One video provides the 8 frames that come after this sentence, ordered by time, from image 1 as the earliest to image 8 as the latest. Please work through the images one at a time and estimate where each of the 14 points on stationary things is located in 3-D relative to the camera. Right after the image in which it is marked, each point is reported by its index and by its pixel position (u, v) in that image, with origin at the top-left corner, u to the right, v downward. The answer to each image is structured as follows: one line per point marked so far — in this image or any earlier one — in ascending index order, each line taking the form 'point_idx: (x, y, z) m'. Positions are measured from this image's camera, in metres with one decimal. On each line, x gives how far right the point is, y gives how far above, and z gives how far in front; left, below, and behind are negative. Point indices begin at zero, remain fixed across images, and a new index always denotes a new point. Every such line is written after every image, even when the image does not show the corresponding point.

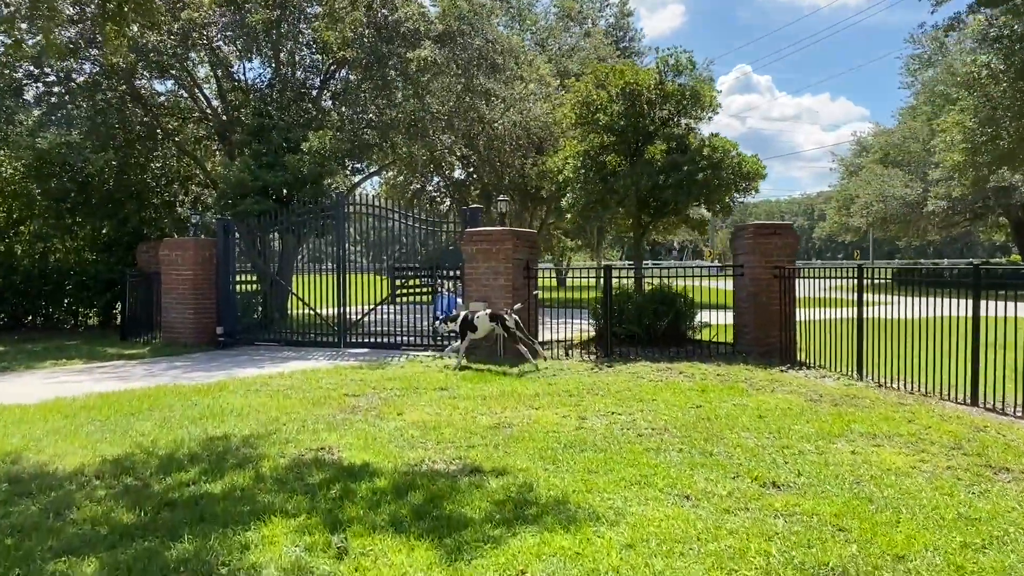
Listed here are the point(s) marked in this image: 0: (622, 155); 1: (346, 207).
0: (+1.5, +1.8, +12.4) m
1: (-2.4, +1.2, +13.2) m
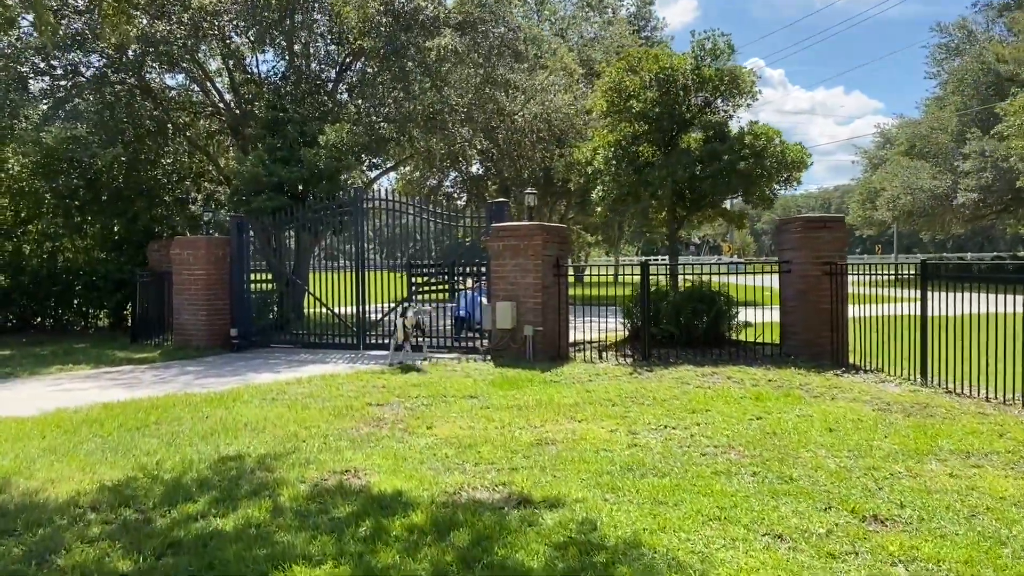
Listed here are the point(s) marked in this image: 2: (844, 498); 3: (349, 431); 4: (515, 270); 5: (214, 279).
0: (+1.9, +1.8, +11.7) m
1: (-2.1, +1.2, +12.6) m
2: (+1.6, -1.0, +4.4) m
3: (-1.1, -1.0, +6.4) m
4: (0.0, +0.2, +10.5) m
5: (-4.4, +0.1, +13.4) m
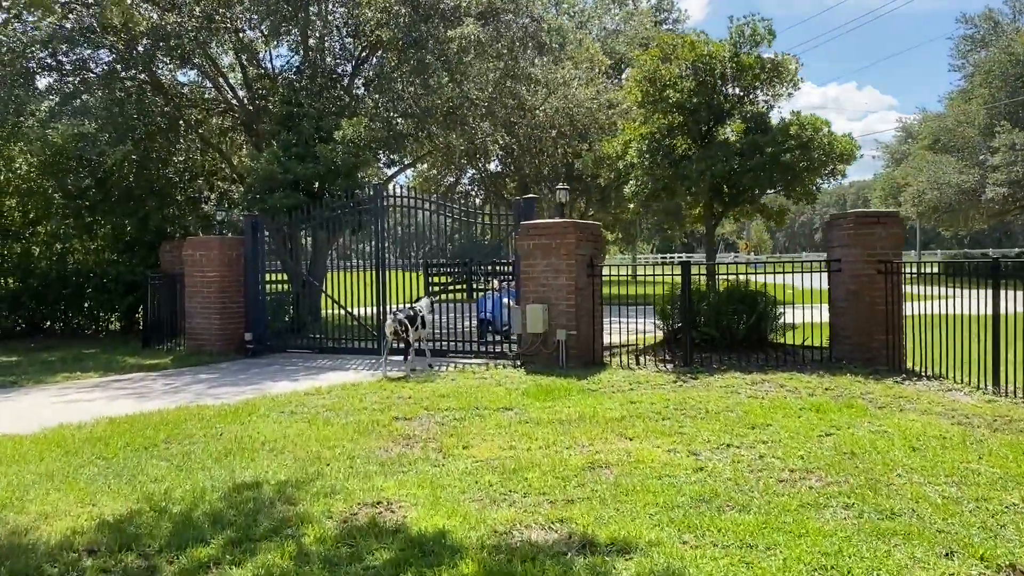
0: (+2.2, +1.8, +11.1) m
1: (-1.7, +1.1, +12.0) m
2: (+1.9, -1.0, +3.8) m
3: (-0.9, -1.0, +5.8) m
4: (+0.4, +0.2, +9.9) m
5: (-4.0, +0.1, +12.8) m
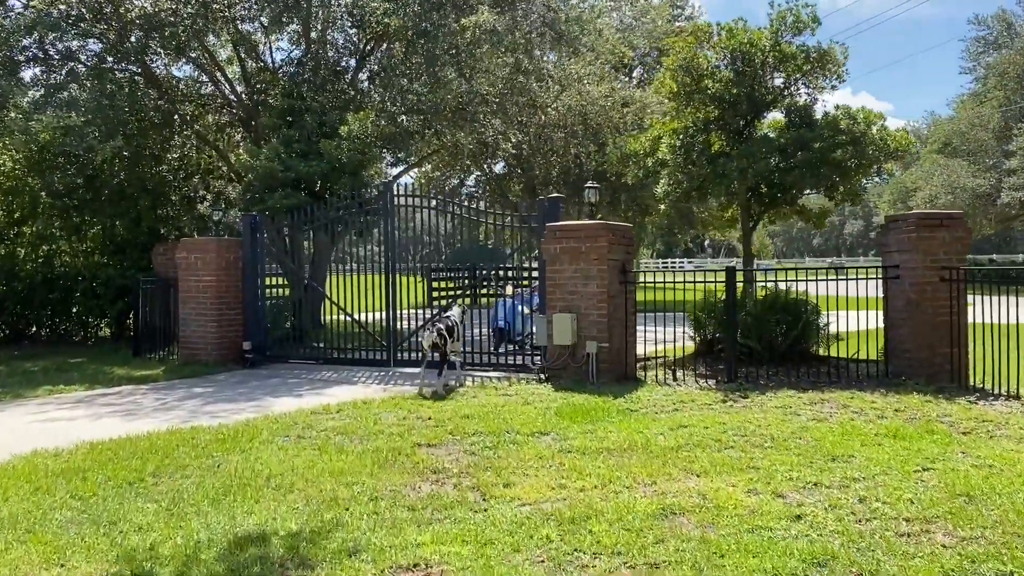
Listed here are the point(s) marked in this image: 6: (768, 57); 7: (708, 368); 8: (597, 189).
0: (+2.5, +1.7, +10.2) m
1: (-1.5, +1.1, +11.1) m
2: (+2.1, -1.1, +2.9) m
3: (-0.6, -1.1, +4.9) m
4: (+0.6, +0.1, +9.0) m
5: (-3.8, 0.0, +11.9) m
6: (+2.9, +2.6, +10.1) m
7: (+2.1, -0.9, +9.4) m
8: (+0.9, +1.0, +9.5) m
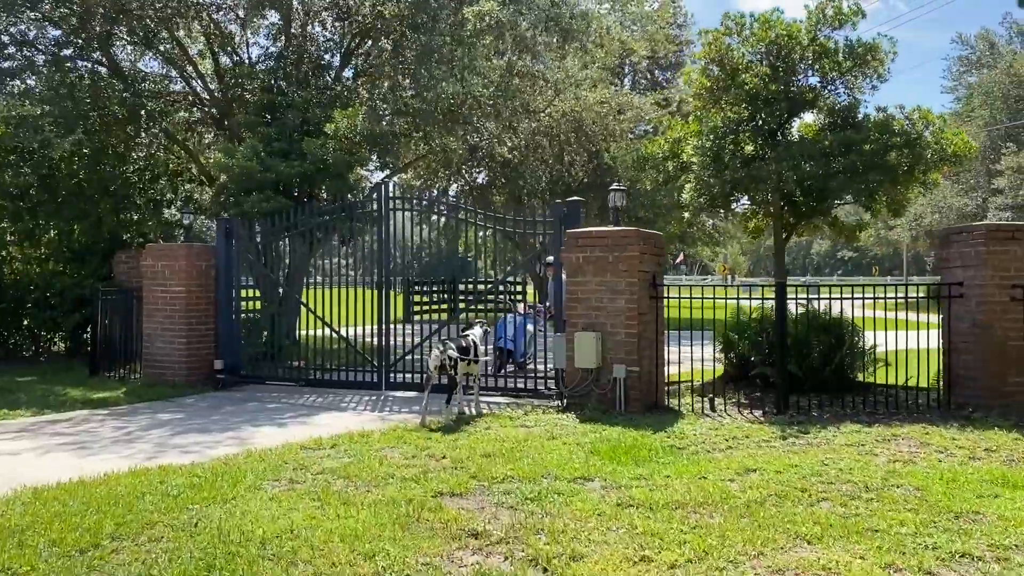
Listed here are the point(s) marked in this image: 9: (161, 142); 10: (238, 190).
0: (+2.6, +1.5, +9.3) m
1: (-1.4, +0.9, +10.0) m
2: (+2.5, -1.1, +1.9) m
3: (-0.3, -1.1, +3.8) m
4: (+0.8, 0.0, +7.9) m
5: (-3.7, -0.1, +10.7) m
6: (+3.0, +2.4, +9.2) m
7: (+2.2, -1.0, +8.4) m
8: (+1.0, +0.9, +8.5) m
9: (-5.5, +2.3, +14.3) m
10: (-3.6, +1.3, +11.8) m
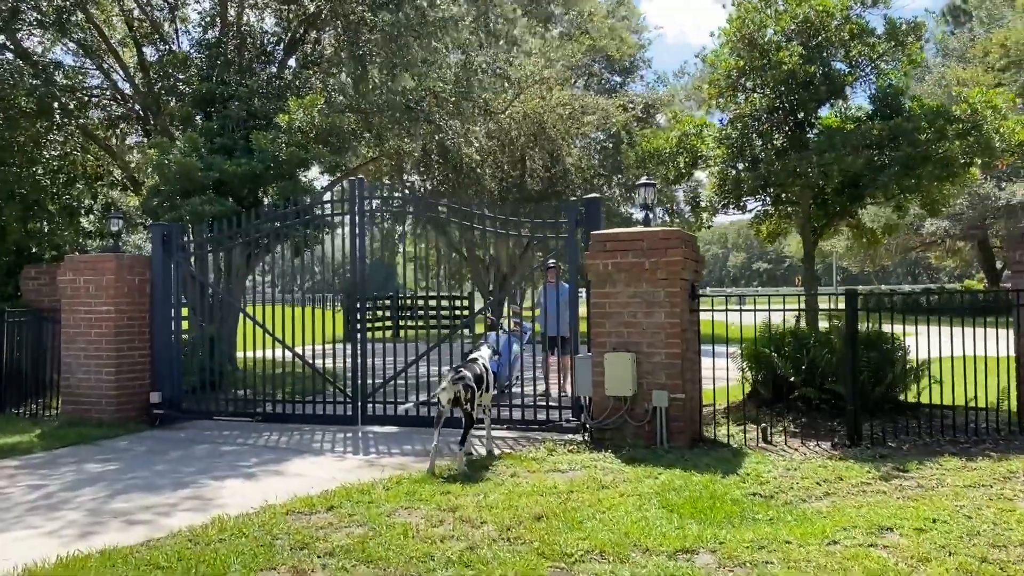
0: (+2.6, +1.5, +8.2) m
1: (-1.4, +0.8, +8.5) m
2: (+3.2, -1.1, +0.8) m
3: (+0.2, -1.2, +2.4) m
4: (+0.9, -0.1, +6.7) m
5: (-3.8, -0.3, +9.0) m
6: (+3.0, +2.3, +8.1) m
7: (+2.3, -1.1, +7.2) m
8: (+1.1, +0.8, +7.2) m
9: (-6.0, +2.0, +12.5) m
10: (-3.8, +1.1, +10.1) m
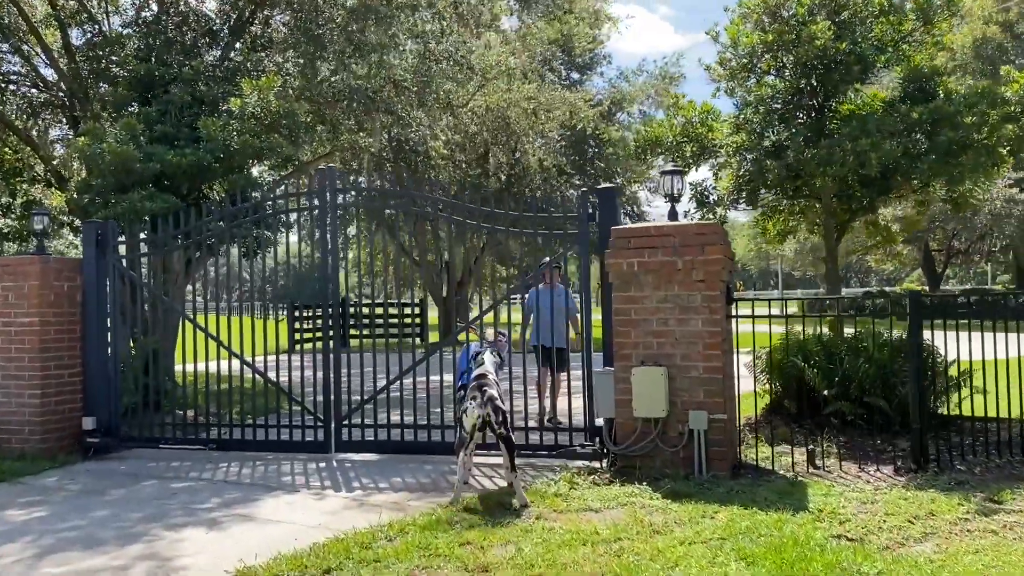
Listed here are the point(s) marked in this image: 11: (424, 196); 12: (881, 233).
0: (+2.5, +1.4, +7.4) m
1: (-1.5, +0.7, +7.4) m
2: (+3.7, -1.1, 0.0) m
3: (+0.6, -1.2, +1.4) m
4: (+1.0, -0.1, +5.7) m
5: (-3.9, -0.4, +7.7) m
6: (+2.9, +2.3, +7.3) m
7: (+2.3, -1.1, +6.3) m
8: (+1.1, +0.8, +6.3) m
9: (-6.3, +1.9, +11.0) m
10: (-3.9, +1.0, +8.9) m
11: (-0.7, +0.7, +7.1) m
12: (+3.4, +0.5, +8.6) m
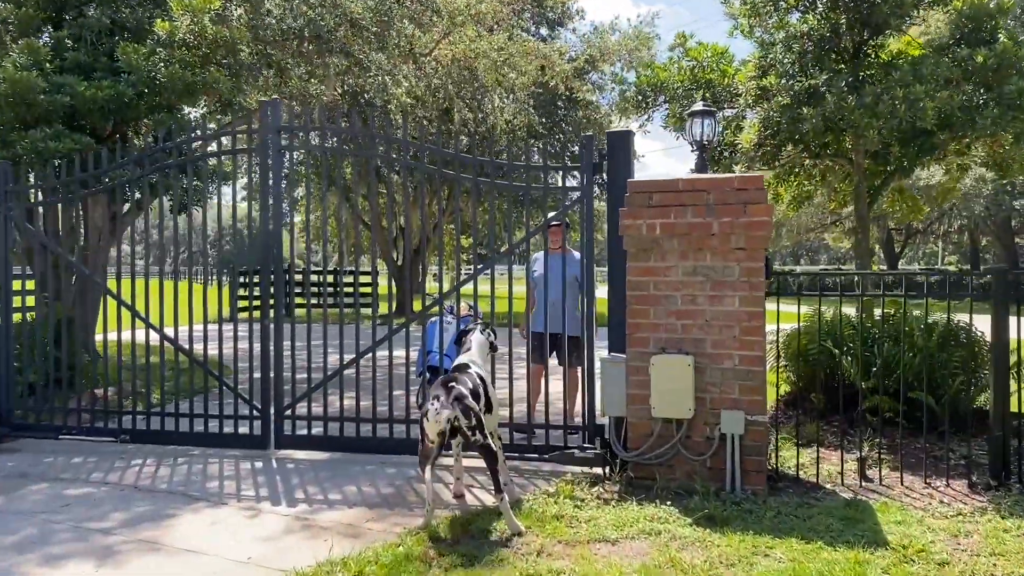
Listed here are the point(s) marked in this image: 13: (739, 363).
0: (+2.4, +1.6, +6.2) m
1: (-1.6, +1.0, +6.1) m
2: (+3.9, -1.2, -1.0) m
3: (+0.8, -1.1, +0.3) m
4: (+0.9, 0.0, +4.6) m
5: (-4.0, -0.1, +6.3) m
6: (+2.8, +2.4, +6.2) m
7: (+2.2, -1.0, +5.3) m
8: (+1.1, +0.9, +5.1) m
9: (-6.6, +2.4, +9.4) m
10: (-4.1, +1.3, +7.4) m
11: (-0.8, +1.0, +5.9) m
12: (+3.2, +0.7, +7.6) m
13: (+1.2, -0.4, +4.5) m
